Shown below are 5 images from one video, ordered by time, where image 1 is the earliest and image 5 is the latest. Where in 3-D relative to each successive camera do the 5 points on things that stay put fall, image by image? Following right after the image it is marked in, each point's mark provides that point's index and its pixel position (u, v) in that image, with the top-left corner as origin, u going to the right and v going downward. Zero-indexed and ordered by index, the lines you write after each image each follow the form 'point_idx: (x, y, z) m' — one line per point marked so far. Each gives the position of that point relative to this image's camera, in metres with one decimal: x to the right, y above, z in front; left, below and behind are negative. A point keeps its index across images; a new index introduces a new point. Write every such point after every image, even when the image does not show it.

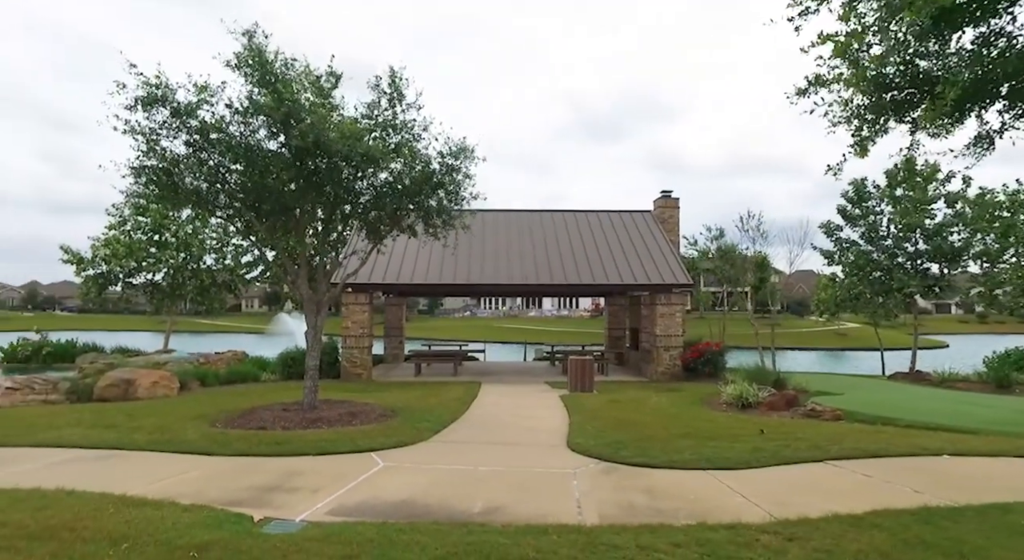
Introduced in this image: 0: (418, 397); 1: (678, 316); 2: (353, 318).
0: (-2.2, -2.7, +13.0) m
1: (+5.2, -1.2, +17.4) m
2: (-4.9, -1.2, +17.1) m
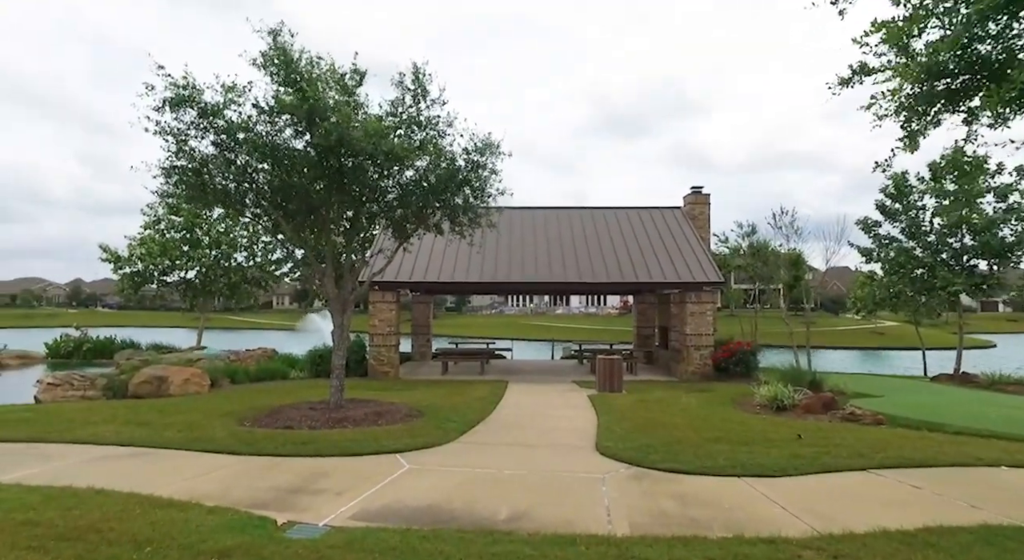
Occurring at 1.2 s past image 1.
0: (-1.6, -2.7, +12.9) m
1: (+6.1, -1.1, +17.0) m
2: (-4.1, -1.1, +17.2) m
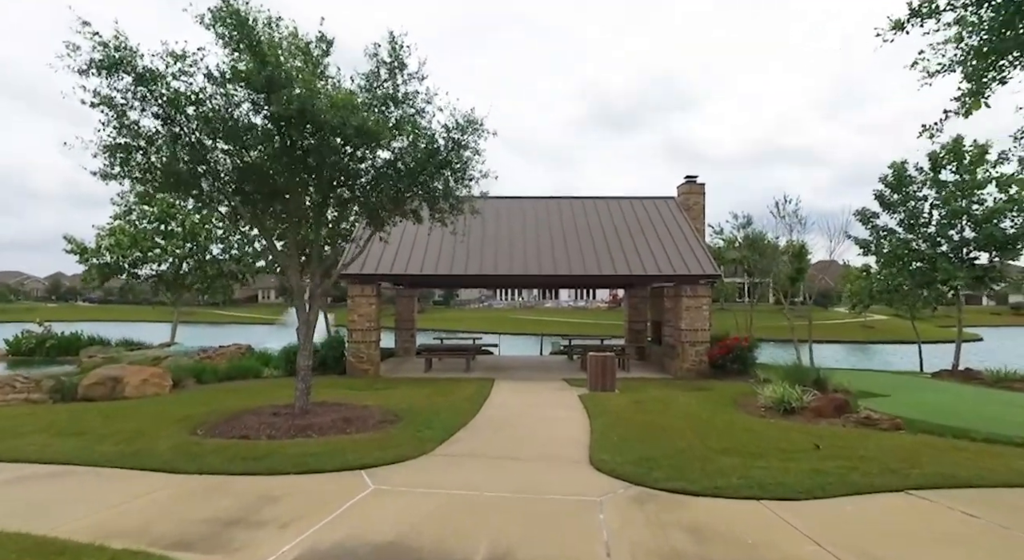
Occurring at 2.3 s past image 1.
0: (-1.9, -2.5, +12.1) m
1: (+5.7, -0.9, +16.3) m
2: (-4.5, -0.9, +16.2) m
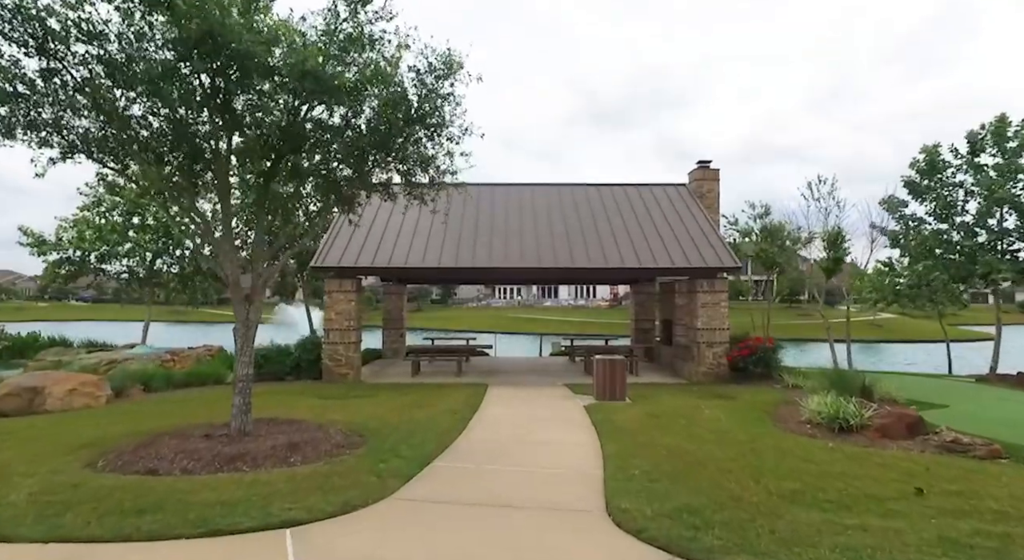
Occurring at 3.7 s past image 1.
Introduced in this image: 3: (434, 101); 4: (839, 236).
0: (-2.0, -2.4, +10.3) m
1: (+5.6, -0.7, +14.6) m
2: (-4.6, -0.7, +14.5) m
3: (-1.0, +2.3, +7.4) m
4: (+10.6, +1.4, +18.3) m
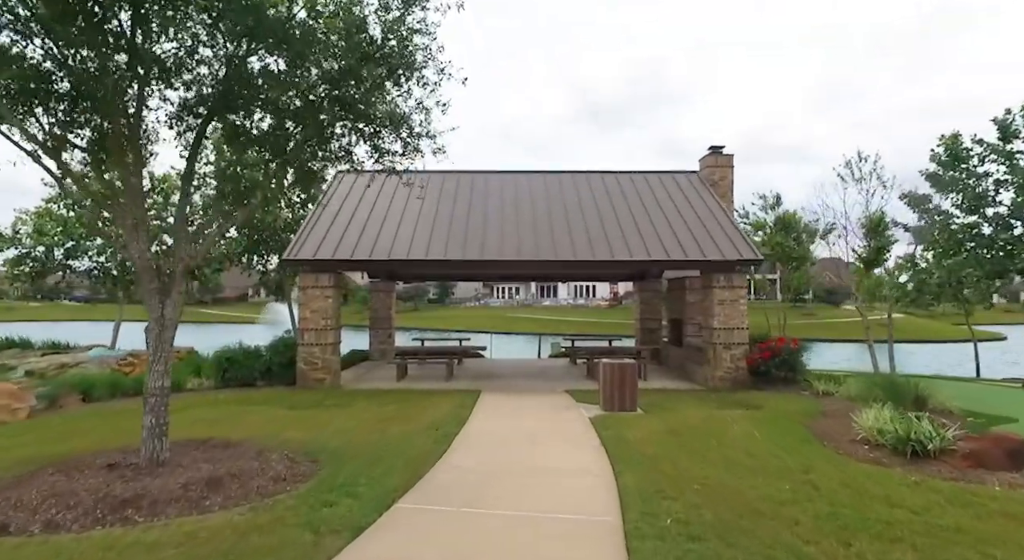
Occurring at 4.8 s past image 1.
0: (-2.1, -2.3, +8.8) m
1: (+5.5, -0.6, +13.1) m
2: (-4.7, -0.6, +13.0) m
3: (-1.1, +2.5, +6.0) m
4: (+10.5, +1.5, +16.9) m
